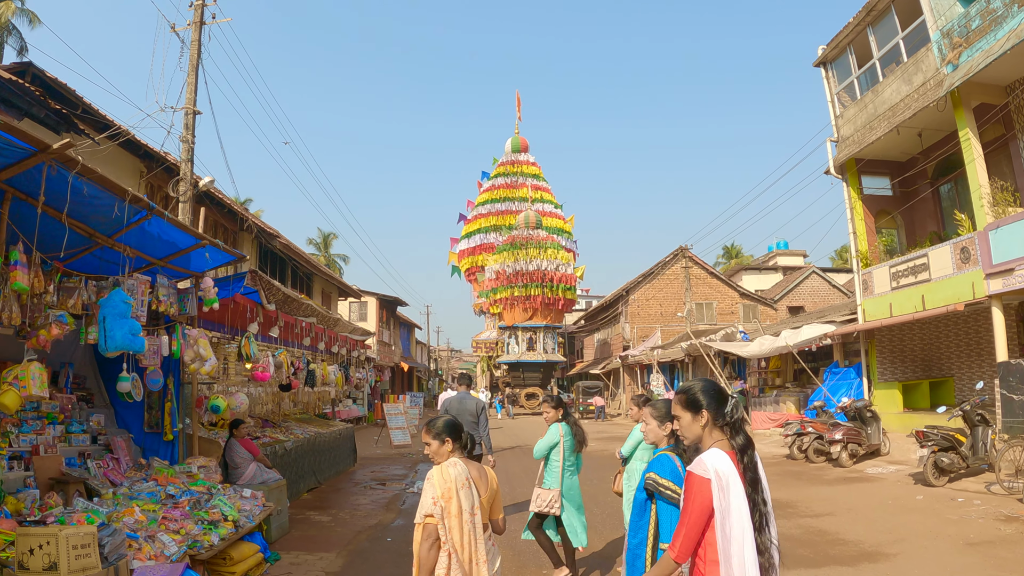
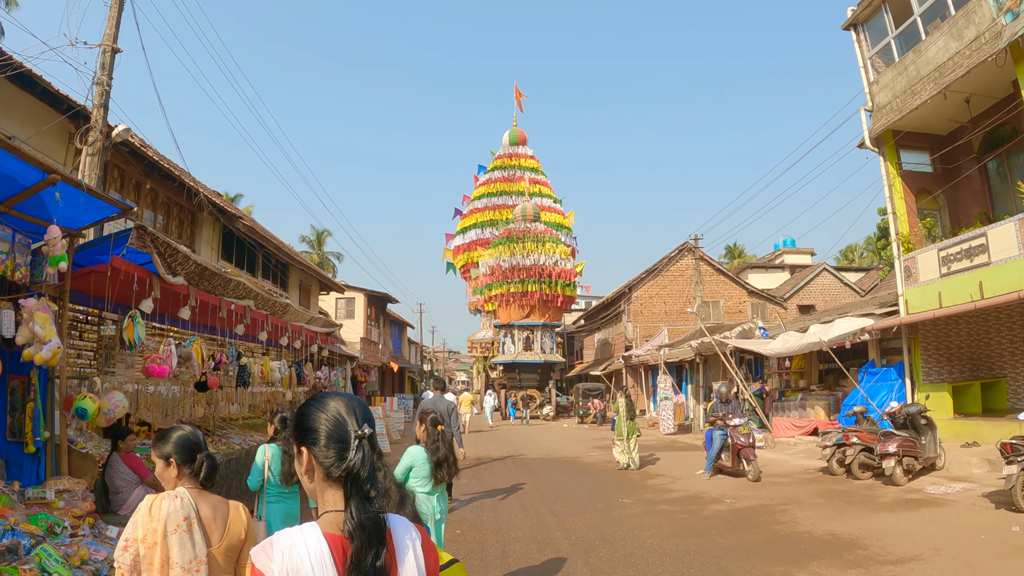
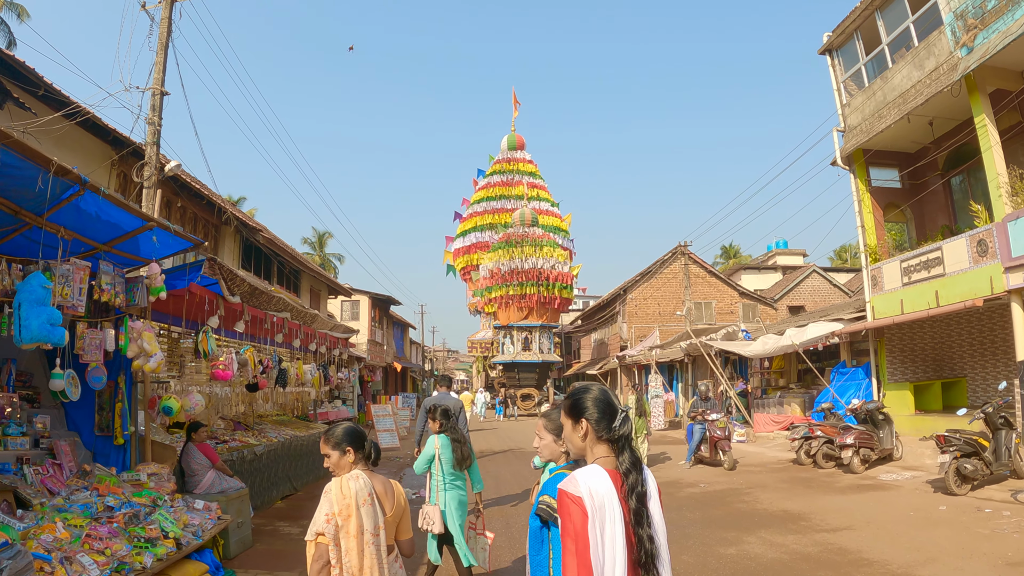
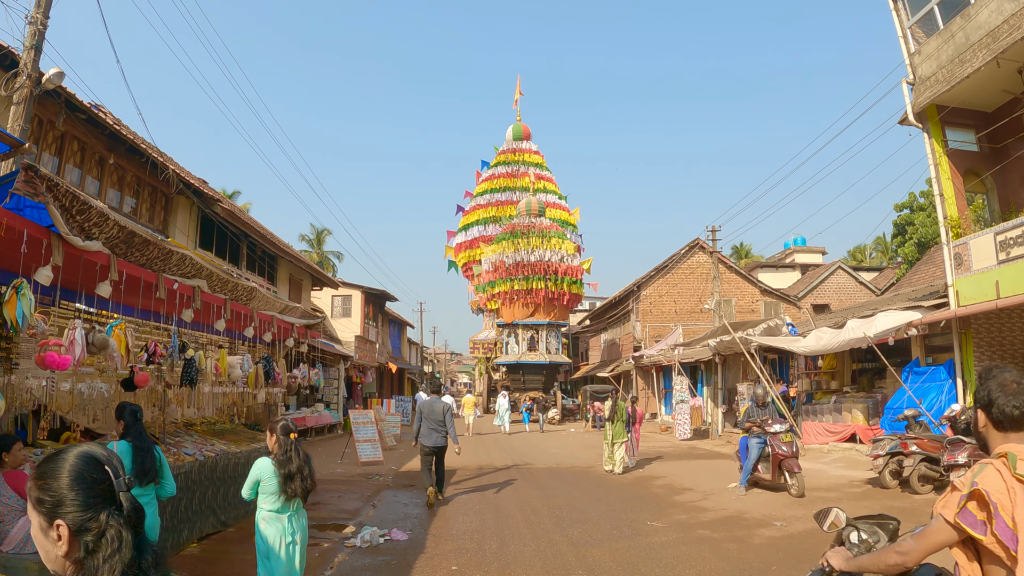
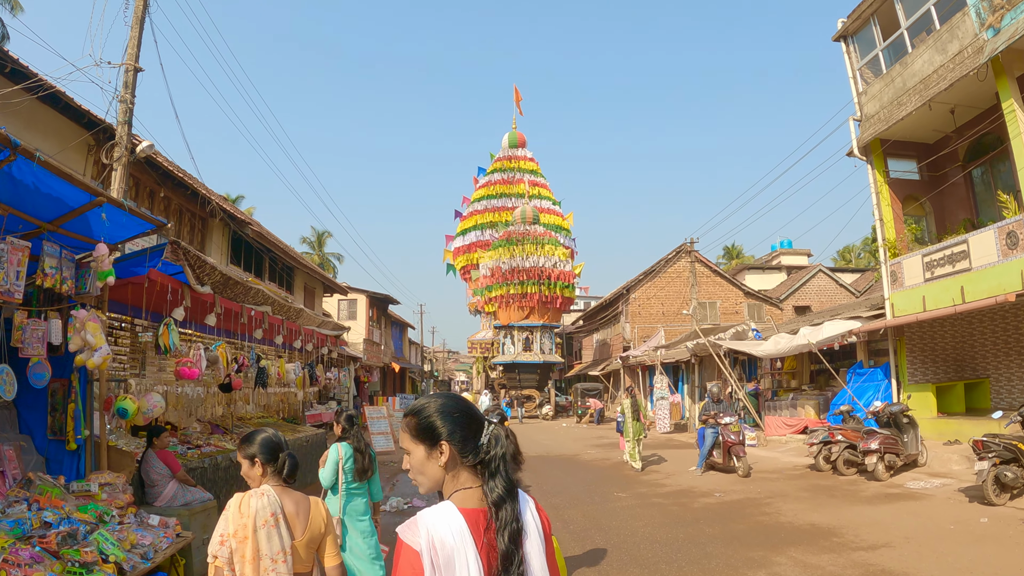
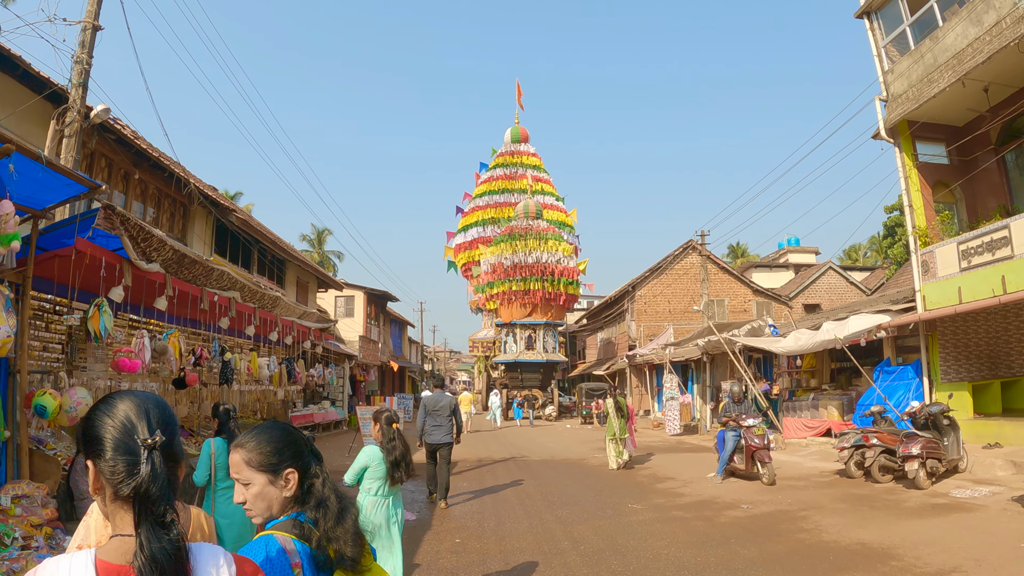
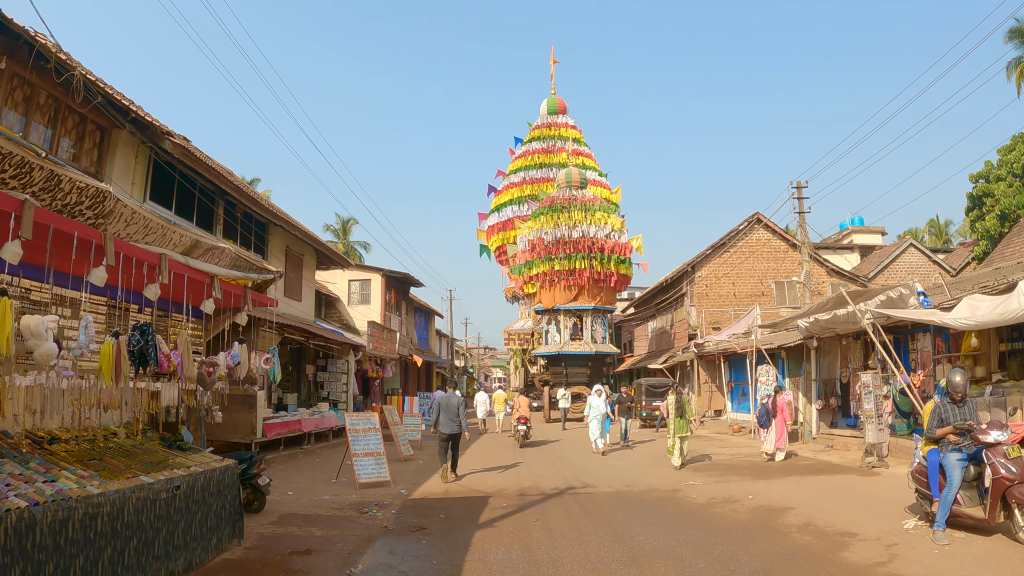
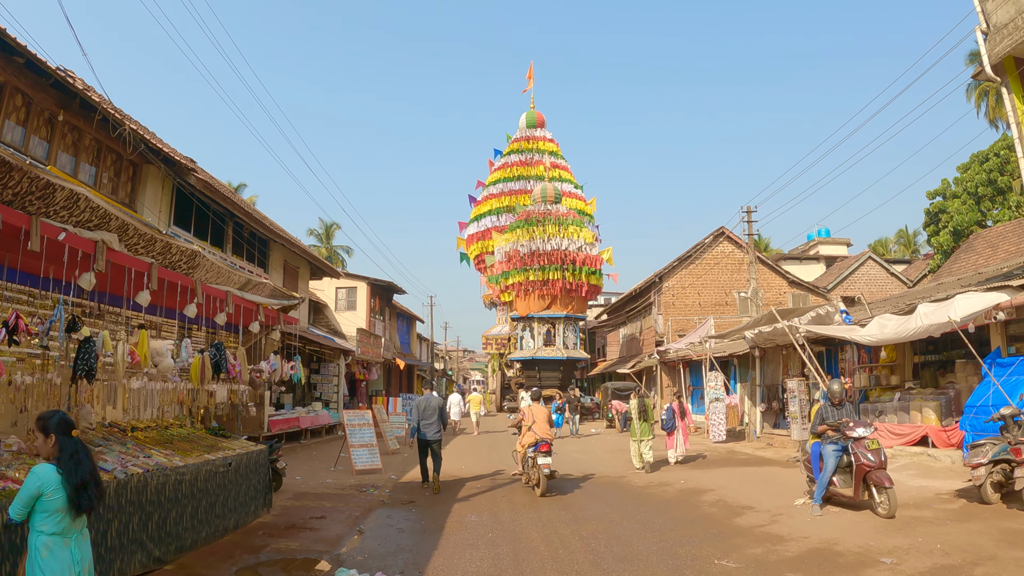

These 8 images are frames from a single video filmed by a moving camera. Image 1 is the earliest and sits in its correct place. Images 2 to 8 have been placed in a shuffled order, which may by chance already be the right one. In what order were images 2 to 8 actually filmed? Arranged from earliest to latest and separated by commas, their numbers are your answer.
3, 5, 2, 6, 4, 8, 7
